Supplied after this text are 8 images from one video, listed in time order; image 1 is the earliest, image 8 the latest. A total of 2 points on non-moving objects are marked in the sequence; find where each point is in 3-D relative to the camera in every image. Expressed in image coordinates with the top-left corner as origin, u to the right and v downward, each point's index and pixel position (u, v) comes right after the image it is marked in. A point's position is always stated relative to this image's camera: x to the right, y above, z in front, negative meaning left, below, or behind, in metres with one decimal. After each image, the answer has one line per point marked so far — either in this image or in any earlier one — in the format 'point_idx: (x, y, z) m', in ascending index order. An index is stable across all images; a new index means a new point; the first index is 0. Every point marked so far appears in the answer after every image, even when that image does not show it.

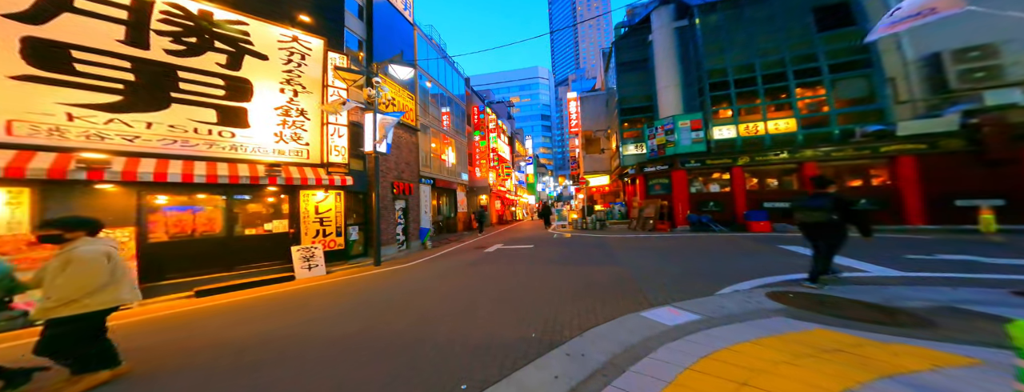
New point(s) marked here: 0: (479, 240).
0: (-2.1, -2.7, +17.5) m
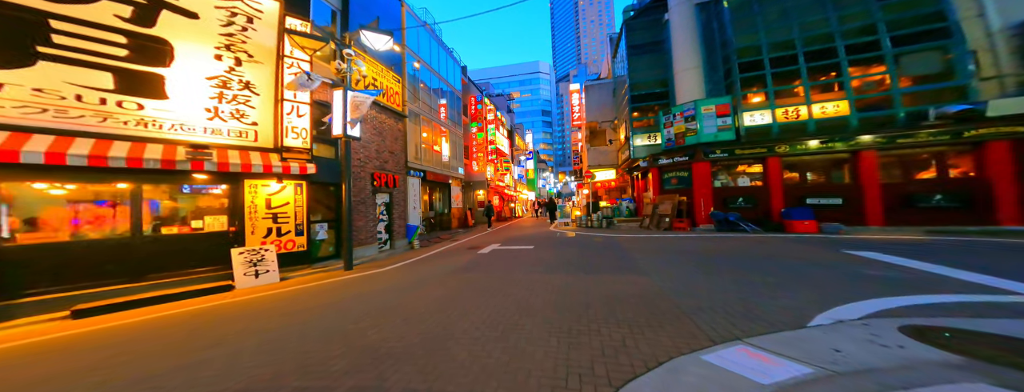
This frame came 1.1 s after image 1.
0: (-2.1, -2.4, +15.8) m
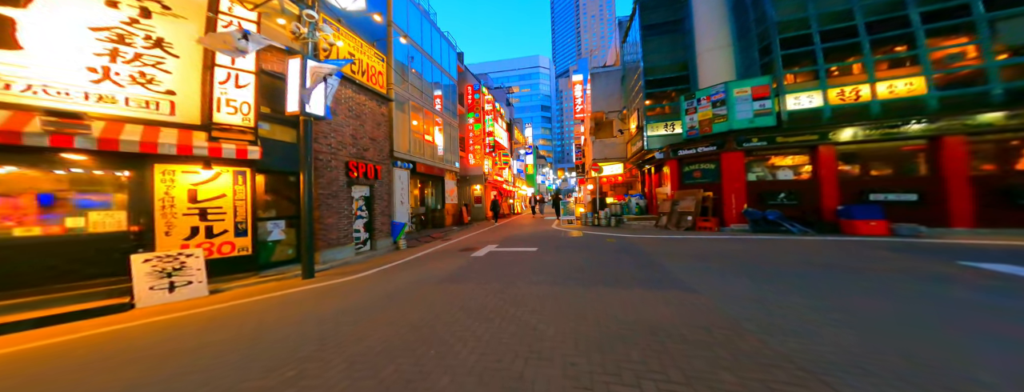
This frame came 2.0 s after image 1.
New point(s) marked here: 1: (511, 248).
0: (-2.2, -2.1, +14.1) m
1: (0.0, -2.0, +11.0) m
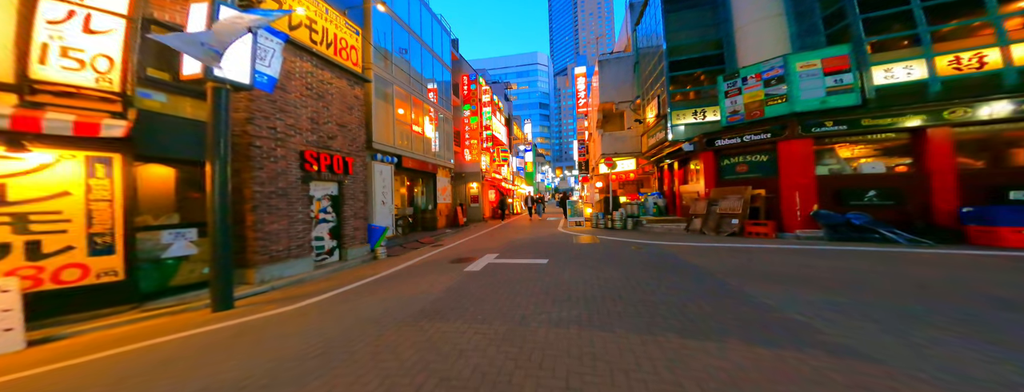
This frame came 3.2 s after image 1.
0: (-2.1, -2.1, +11.9) m
1: (+0.1, -1.9, +8.8) m
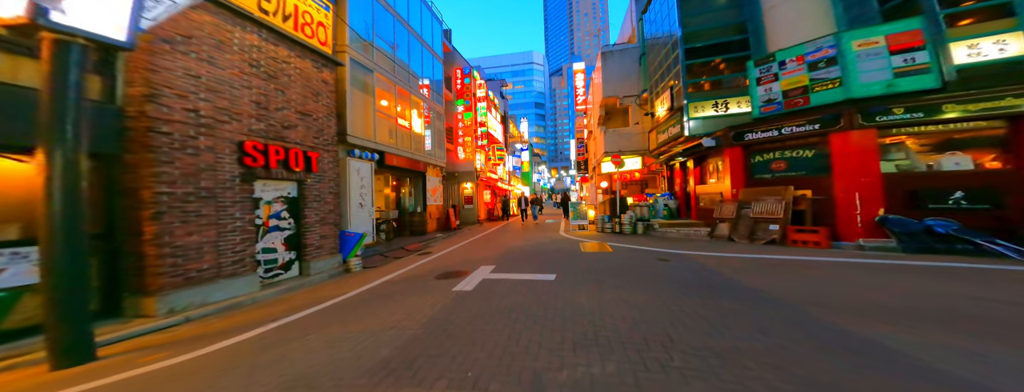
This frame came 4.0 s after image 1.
0: (-2.1, -2.1, +10.4) m
1: (+0.1, -2.0, +7.3) m
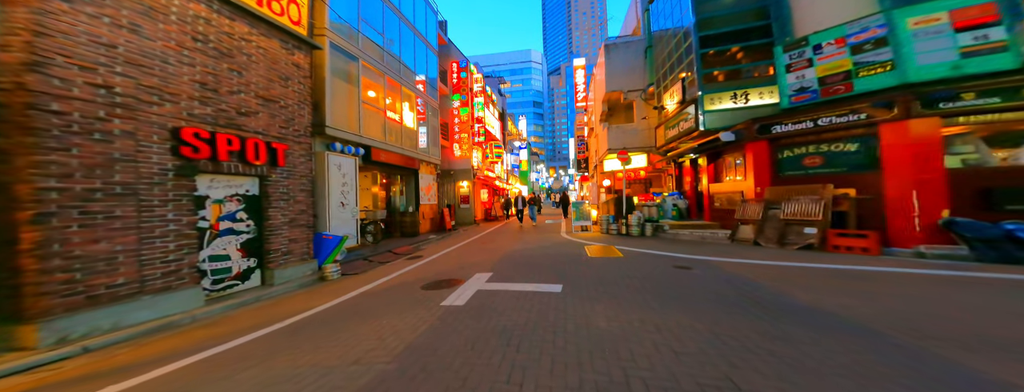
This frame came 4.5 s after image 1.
0: (-2.2, -2.0, +9.3) m
1: (+0.1, -1.9, +6.3) m
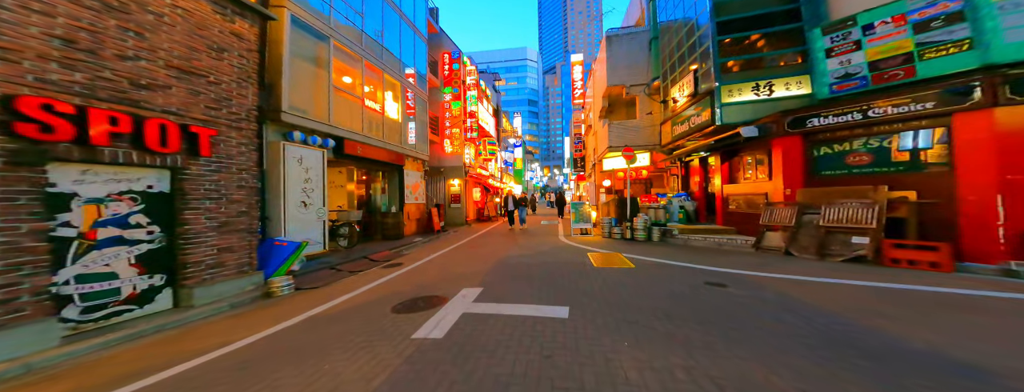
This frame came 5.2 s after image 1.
0: (-2.3, -2.0, +8.1) m
1: (0.0, -1.9, +5.1) m
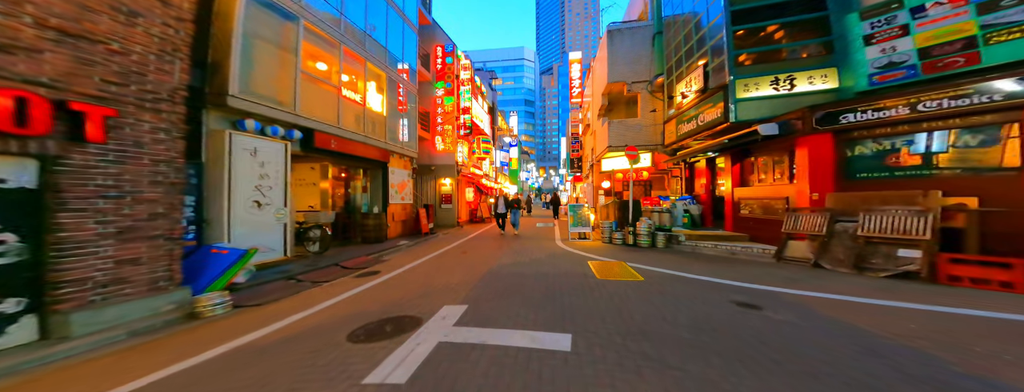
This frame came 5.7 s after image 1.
0: (-2.5, -2.0, +7.1) m
1: (-0.1, -1.9, +4.2) m
